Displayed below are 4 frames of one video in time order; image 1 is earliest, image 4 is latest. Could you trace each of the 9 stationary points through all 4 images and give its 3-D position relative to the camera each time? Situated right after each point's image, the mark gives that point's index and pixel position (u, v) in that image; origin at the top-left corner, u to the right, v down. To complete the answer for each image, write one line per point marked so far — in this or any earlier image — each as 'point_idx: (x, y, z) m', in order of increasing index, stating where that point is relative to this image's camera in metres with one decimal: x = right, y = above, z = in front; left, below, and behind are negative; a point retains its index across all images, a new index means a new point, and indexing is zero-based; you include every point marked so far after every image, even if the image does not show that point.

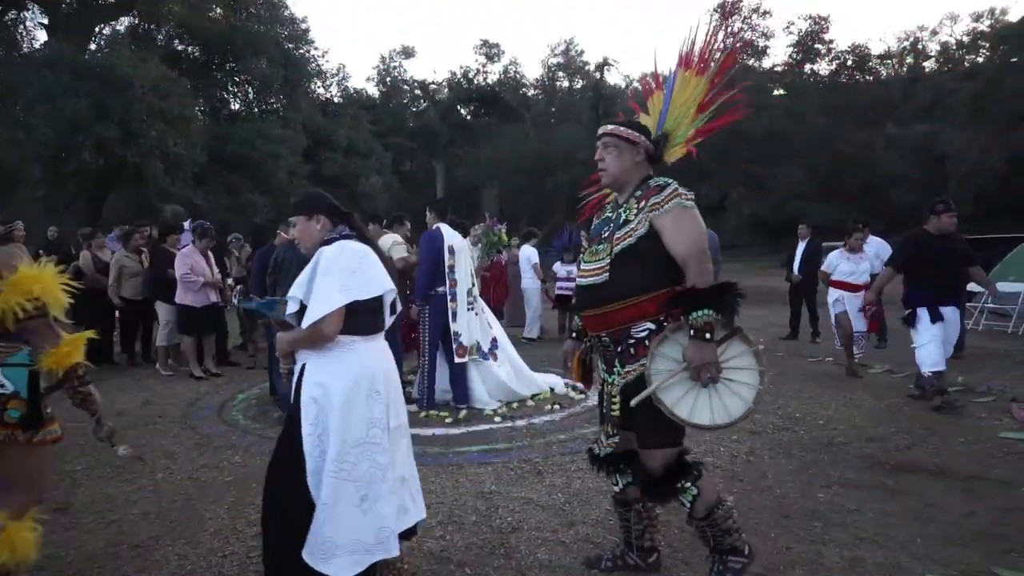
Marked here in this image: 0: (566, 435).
0: (+0.5, -1.3, +6.0) m
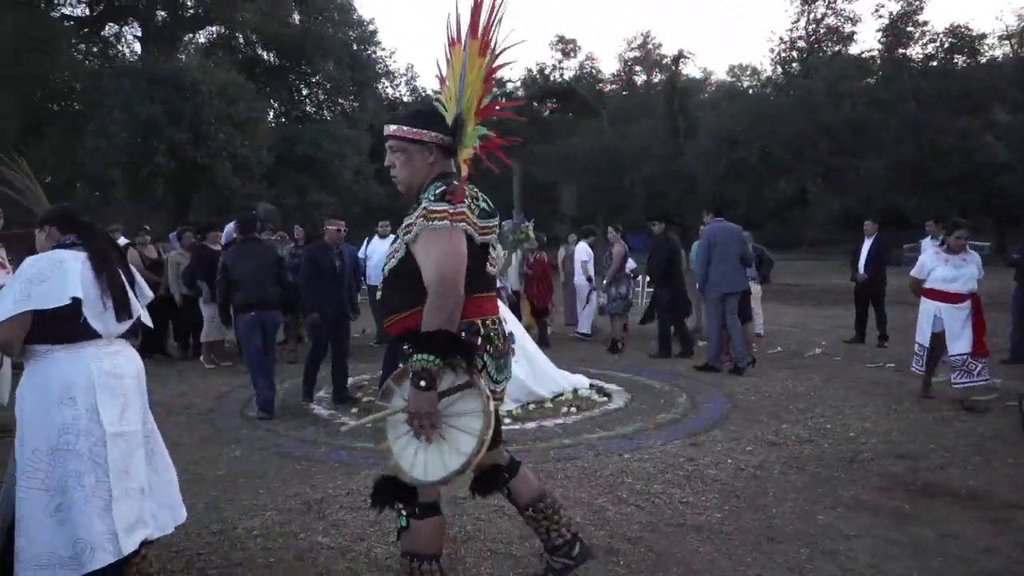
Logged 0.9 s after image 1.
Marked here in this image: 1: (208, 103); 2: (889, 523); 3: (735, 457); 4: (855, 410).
0: (+0.5, -1.2, +5.8) m
1: (-7.1, +4.3, +16.1) m
2: (+2.1, -1.3, +3.9) m
3: (+1.6, -1.2, +5.2) m
4: (+3.2, -1.2, +6.6) m
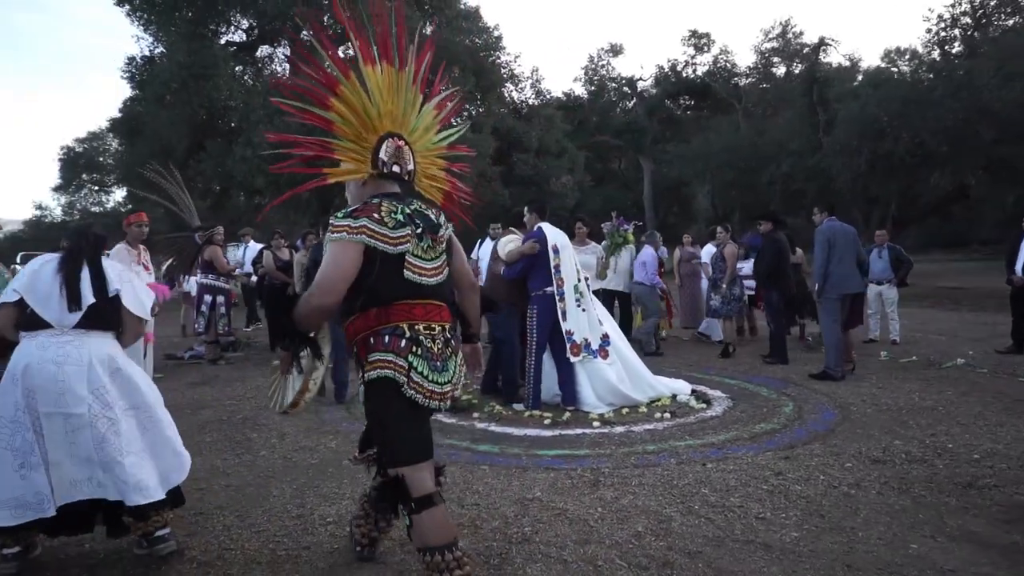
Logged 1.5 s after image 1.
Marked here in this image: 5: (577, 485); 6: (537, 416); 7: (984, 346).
0: (+1.1, -1.3, +5.6) m
1: (-4.3, +4.3, +17.2) m
2: (+2.4, -1.3, +3.5) m
3: (+2.2, -1.3, +4.8) m
4: (+4.0, -1.2, +5.9) m
5: (+0.4, -1.3, +4.6) m
6: (+0.2, -1.2, +6.7) m
7: (+7.5, -0.9, +11.1) m
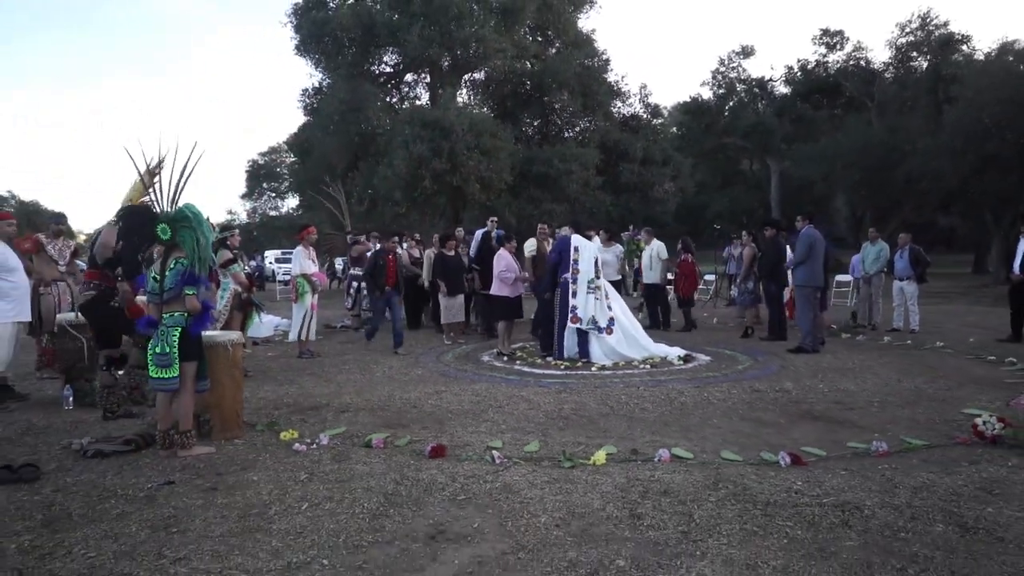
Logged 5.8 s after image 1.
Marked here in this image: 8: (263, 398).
0: (+1.3, -1.1, +8.5) m
1: (-1.5, +4.5, +20.9) m
2: (+2.1, -1.2, +6.2) m
3: (+2.2, -1.1, +7.5) m
4: (+4.2, -1.1, +8.2) m
5: (+0.4, -1.1, +7.7) m
6: (+0.6, -1.1, +9.7) m
7: (+8.6, -0.9, +12.6) m
8: (-2.6, -1.2, +7.4) m
